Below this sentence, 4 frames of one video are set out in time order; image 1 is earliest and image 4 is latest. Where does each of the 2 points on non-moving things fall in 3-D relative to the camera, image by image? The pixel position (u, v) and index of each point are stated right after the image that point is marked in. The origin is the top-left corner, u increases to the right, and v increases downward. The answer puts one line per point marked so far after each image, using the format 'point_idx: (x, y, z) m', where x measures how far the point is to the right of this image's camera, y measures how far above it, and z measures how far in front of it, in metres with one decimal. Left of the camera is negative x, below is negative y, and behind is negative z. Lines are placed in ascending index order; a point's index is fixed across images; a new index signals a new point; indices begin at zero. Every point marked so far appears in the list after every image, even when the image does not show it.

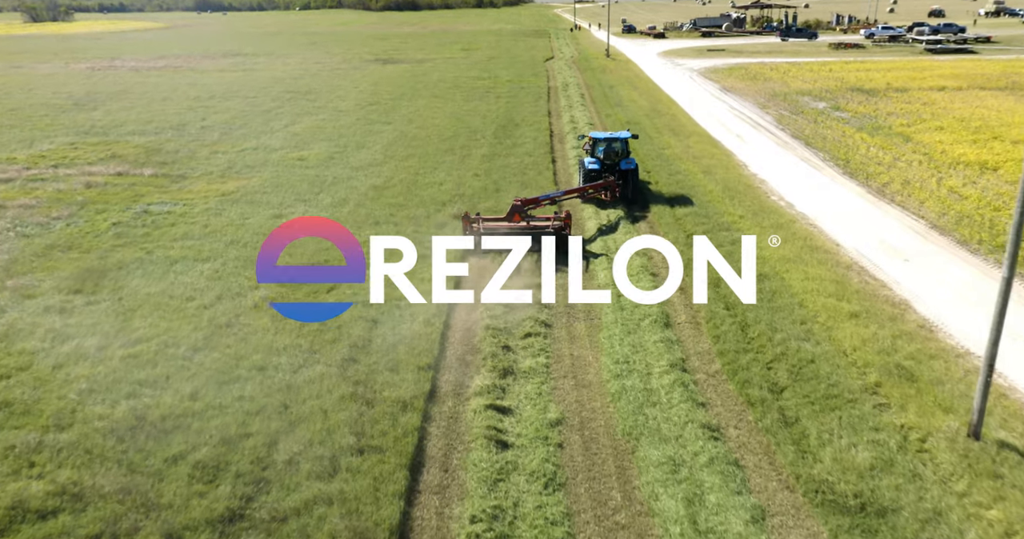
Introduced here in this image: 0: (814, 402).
0: (+4.4, -2.0, +10.7) m
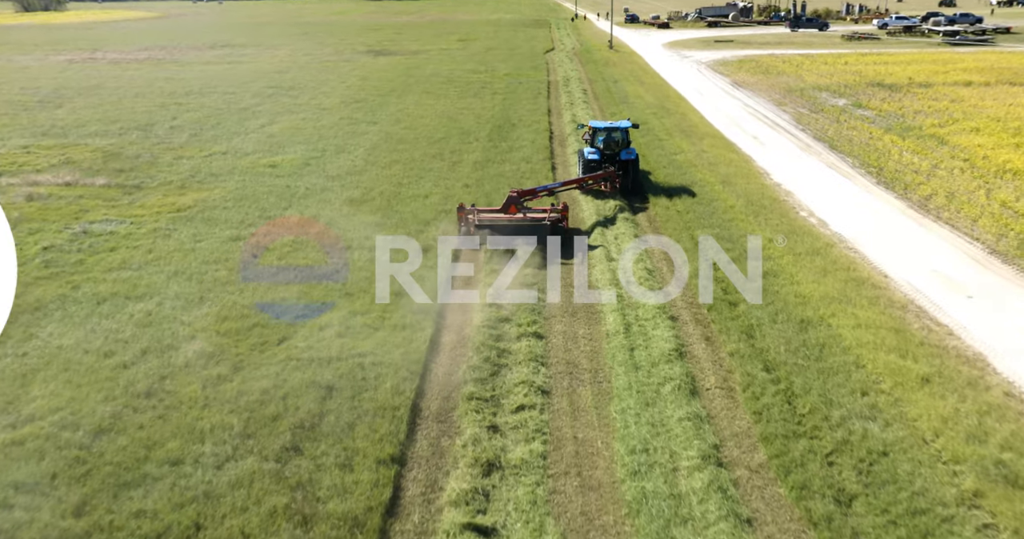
0: (+4.2, -2.8, +8.1) m
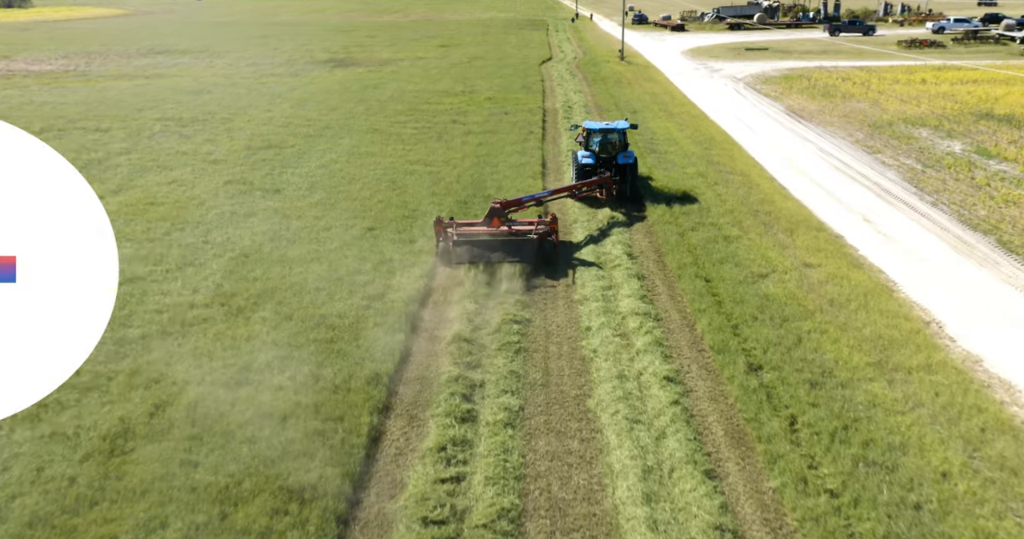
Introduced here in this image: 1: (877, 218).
0: (+3.6, -6.9, -2.5) m
1: (+9.3, +1.3, +18.6) m
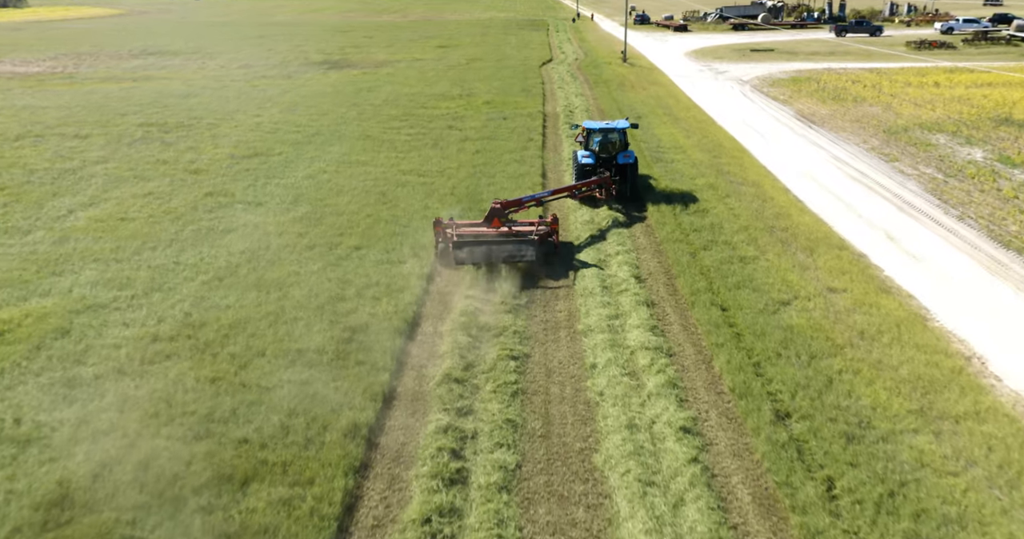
0: (+3.5, -7.4, -3.7) m
1: (+9.2, +0.9, +17.3) m
